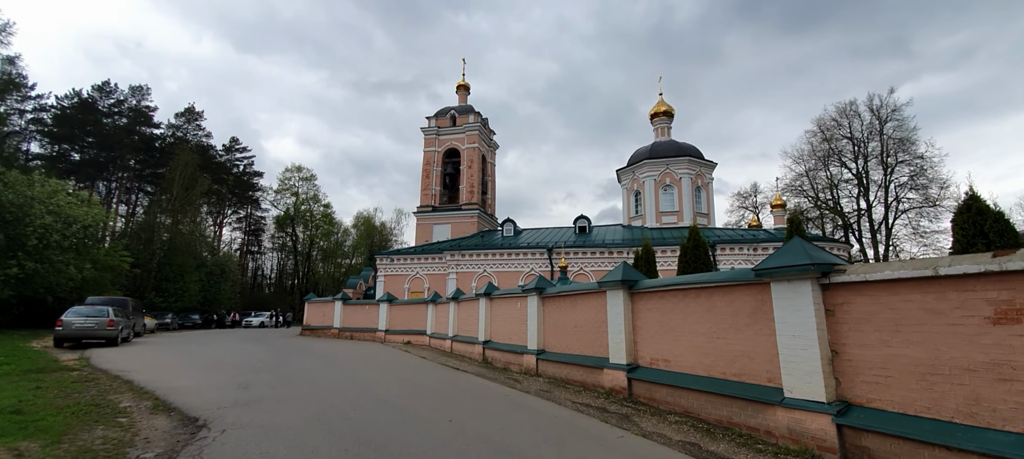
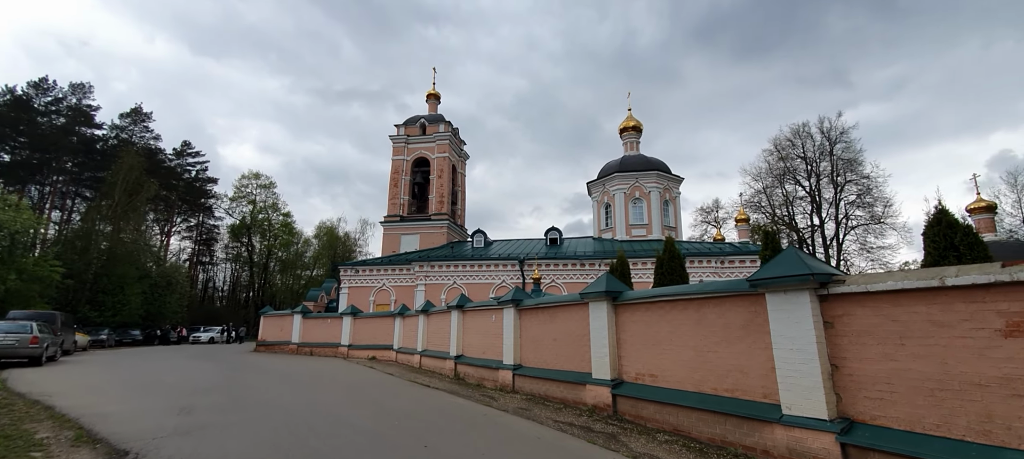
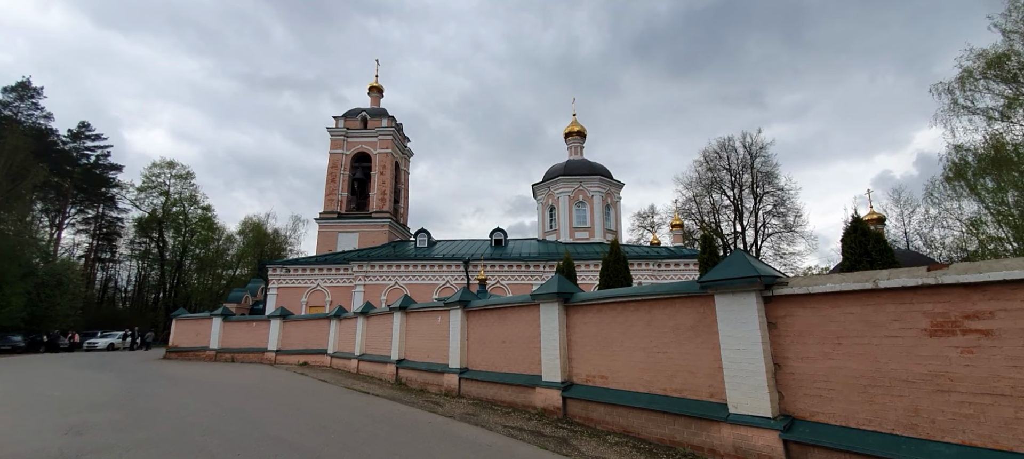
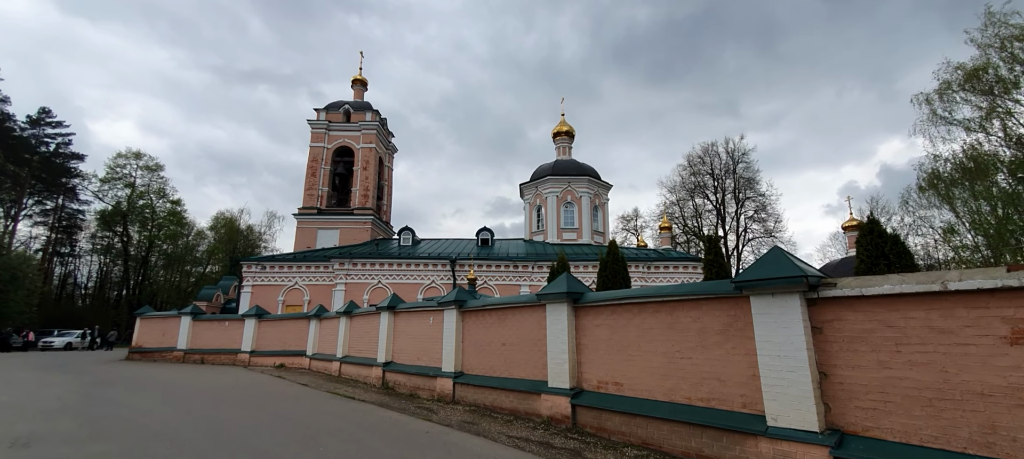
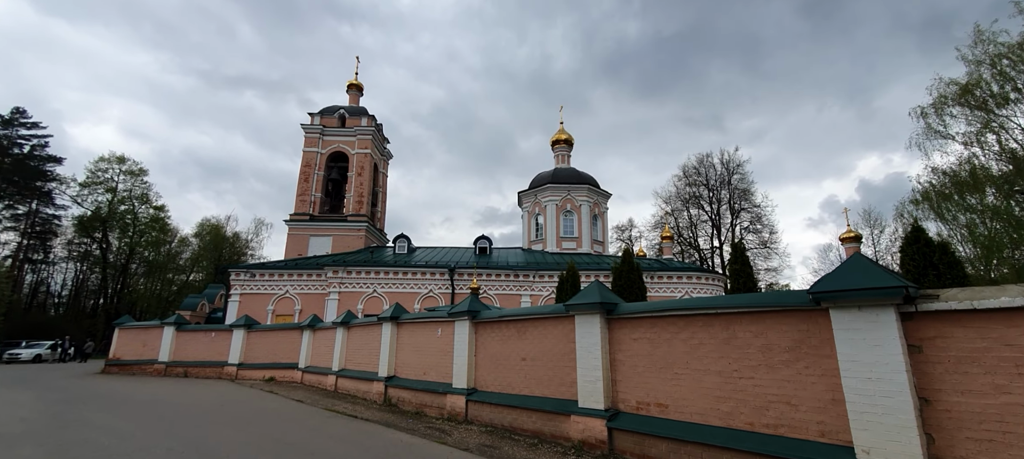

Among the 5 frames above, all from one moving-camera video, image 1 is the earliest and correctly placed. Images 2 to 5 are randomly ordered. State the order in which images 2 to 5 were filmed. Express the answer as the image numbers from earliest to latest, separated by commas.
2, 3, 4, 5
